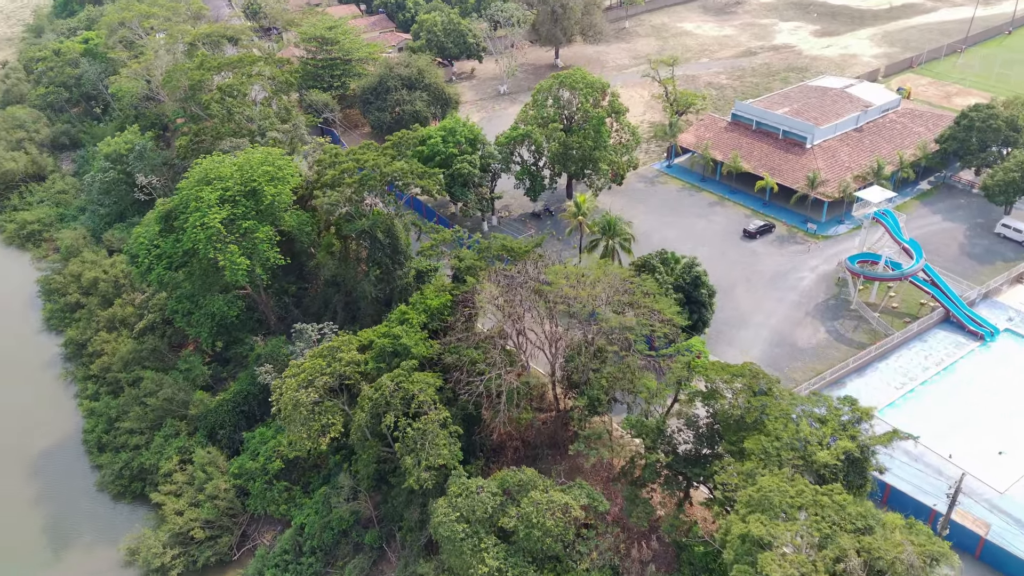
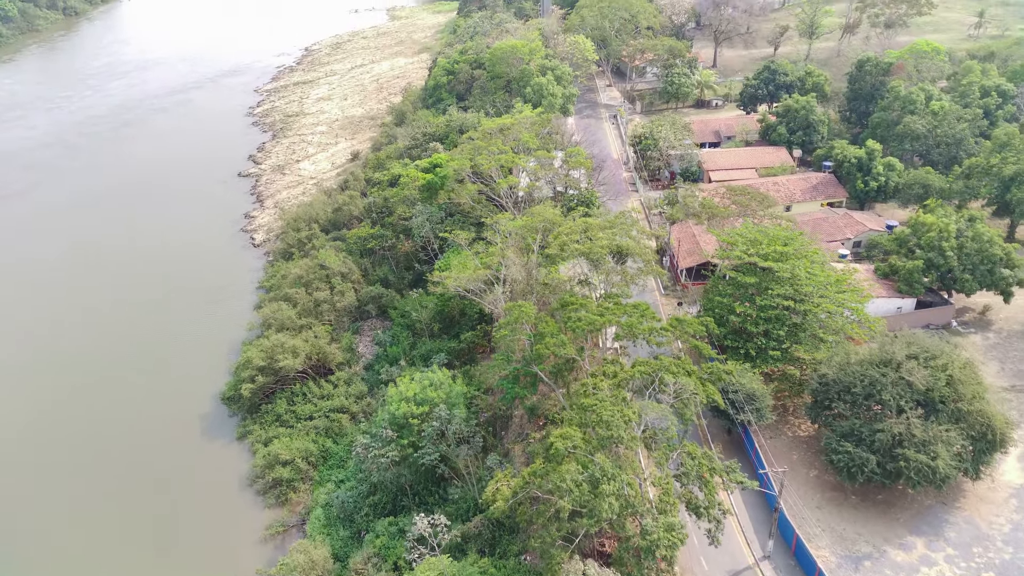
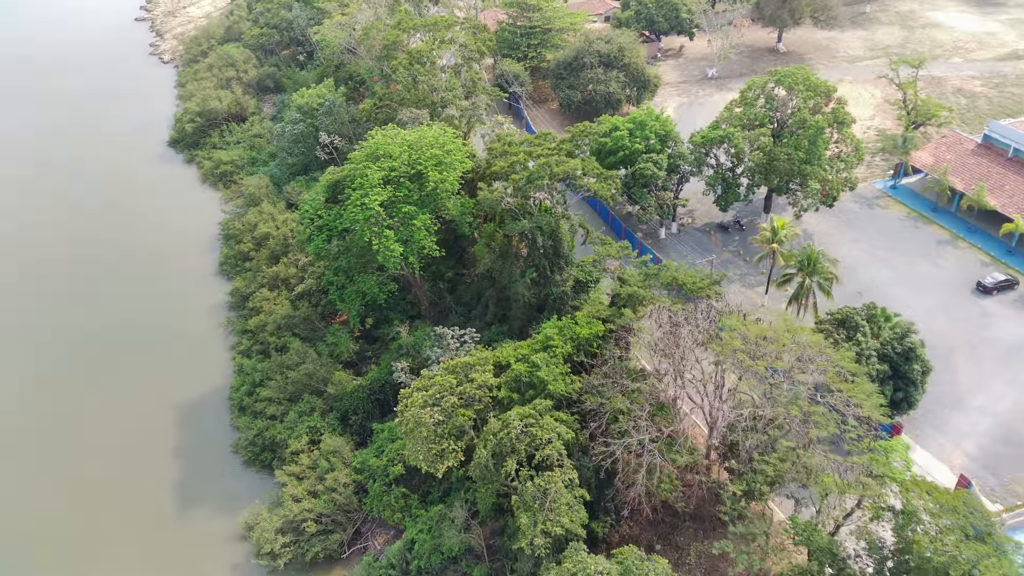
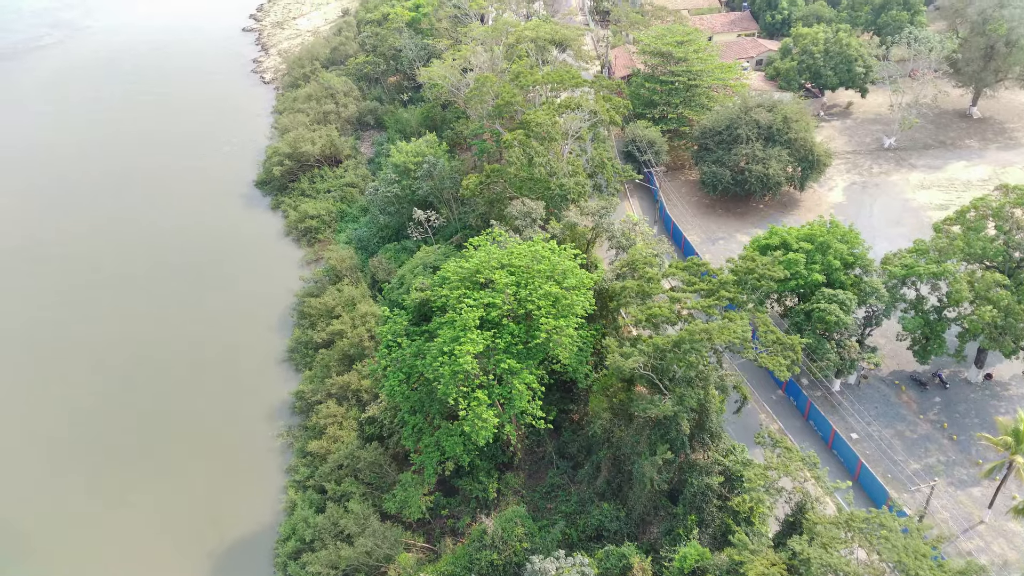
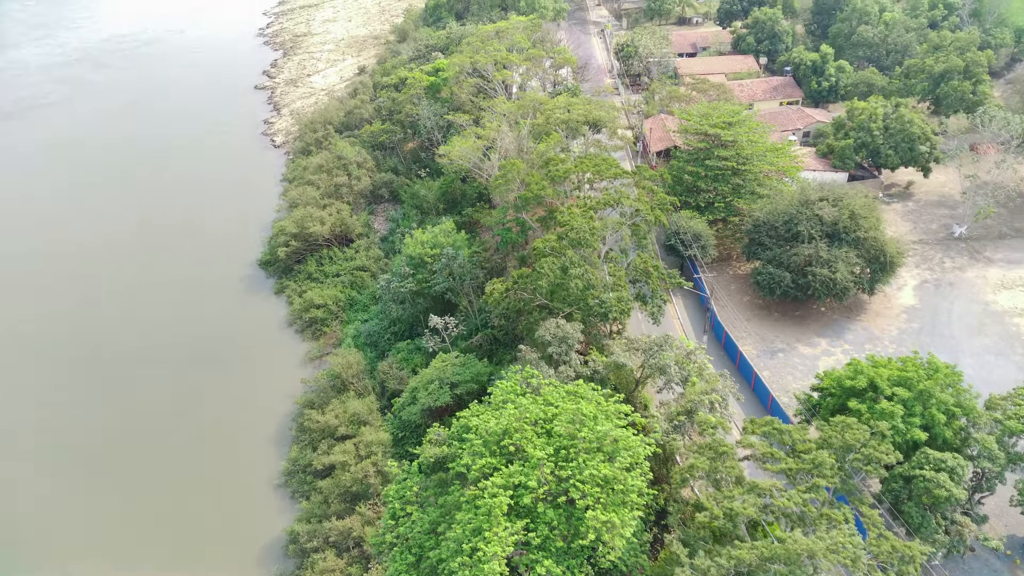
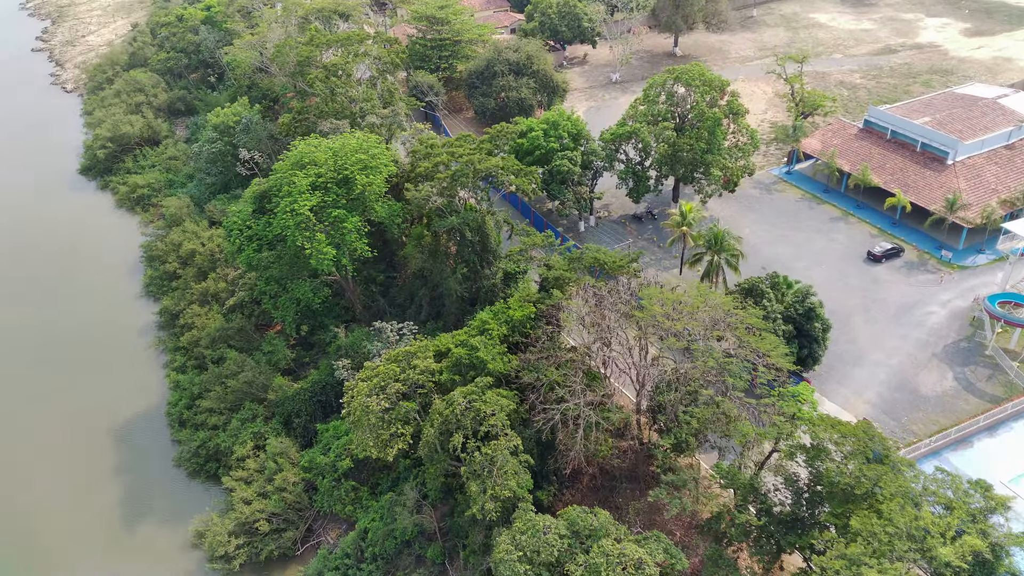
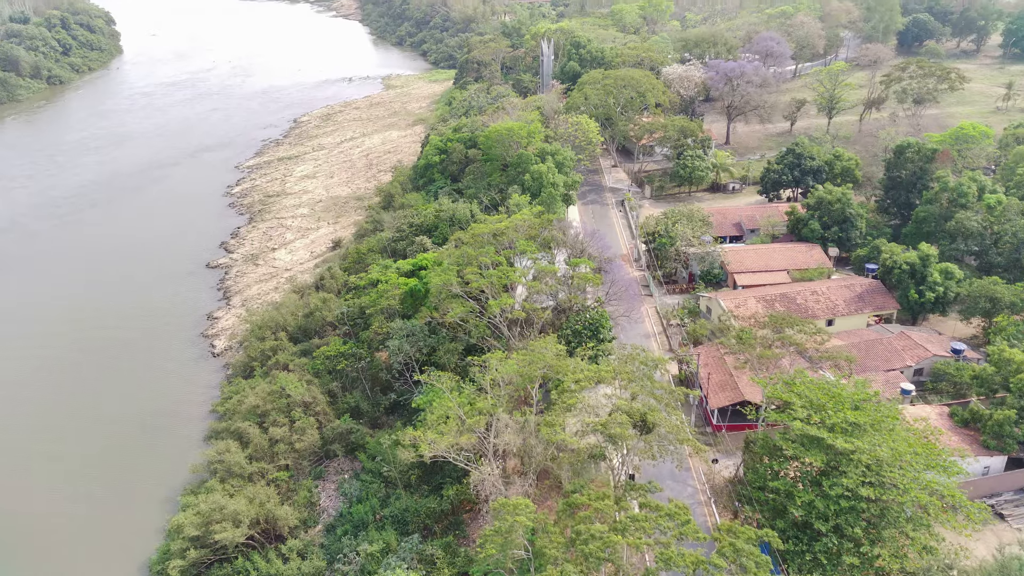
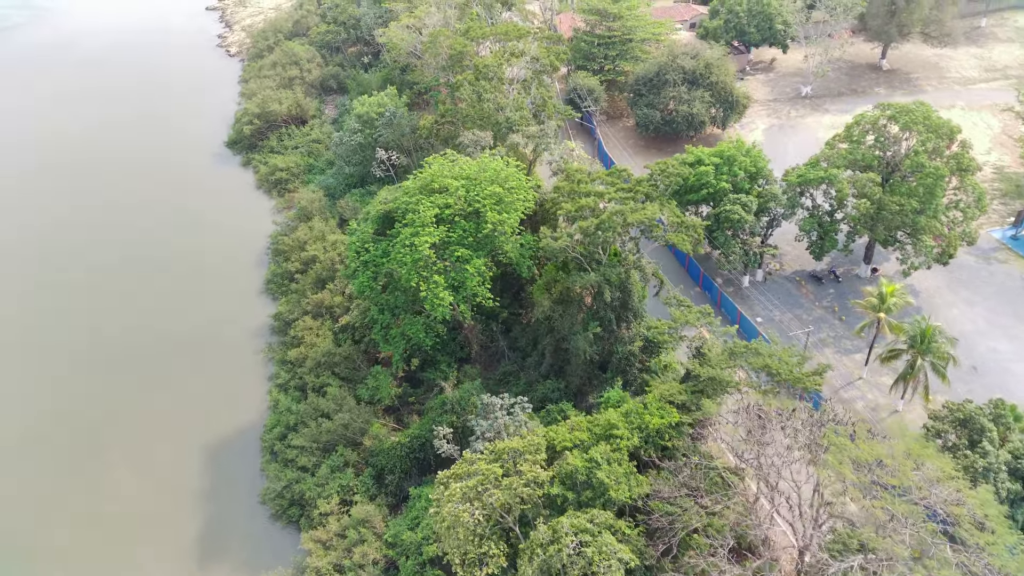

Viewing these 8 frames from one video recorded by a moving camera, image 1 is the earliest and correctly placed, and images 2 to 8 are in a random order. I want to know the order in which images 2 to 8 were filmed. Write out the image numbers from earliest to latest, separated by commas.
6, 3, 8, 4, 5, 2, 7
